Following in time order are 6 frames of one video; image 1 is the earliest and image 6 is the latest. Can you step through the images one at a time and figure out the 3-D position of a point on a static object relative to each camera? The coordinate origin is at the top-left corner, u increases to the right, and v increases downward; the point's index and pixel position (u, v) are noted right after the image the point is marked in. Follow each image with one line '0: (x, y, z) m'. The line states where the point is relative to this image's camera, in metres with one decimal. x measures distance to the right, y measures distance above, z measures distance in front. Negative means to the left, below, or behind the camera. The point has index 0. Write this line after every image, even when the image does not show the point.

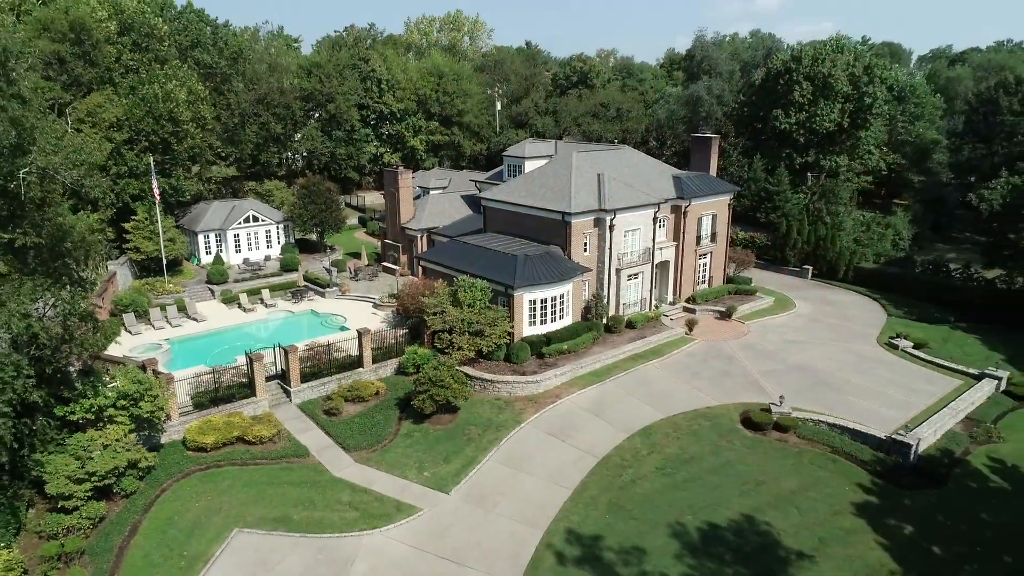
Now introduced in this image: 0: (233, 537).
0: (-6.7, -5.9, +16.7) m
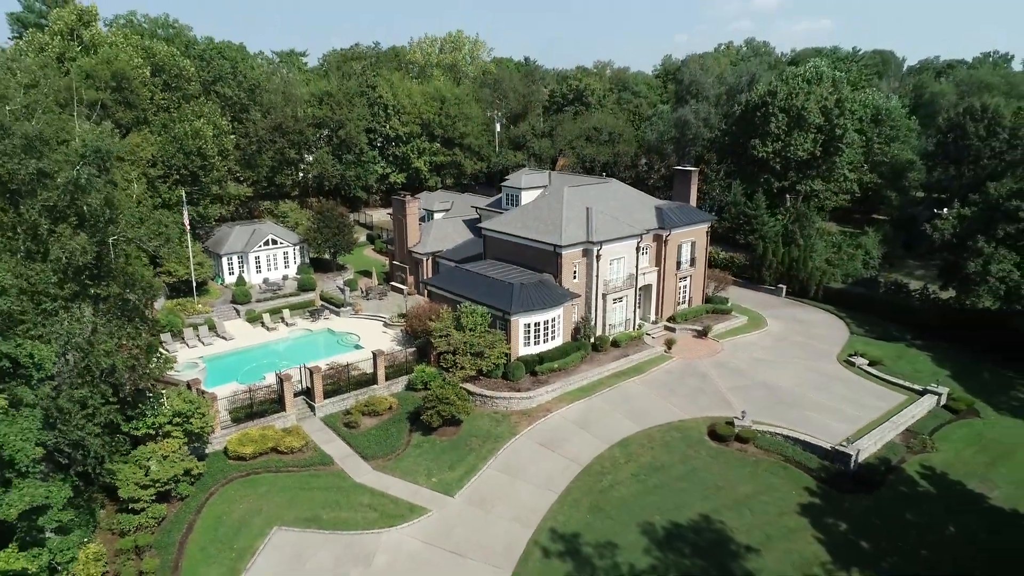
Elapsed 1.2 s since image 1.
0: (-6.8, -7.0, +20.0) m
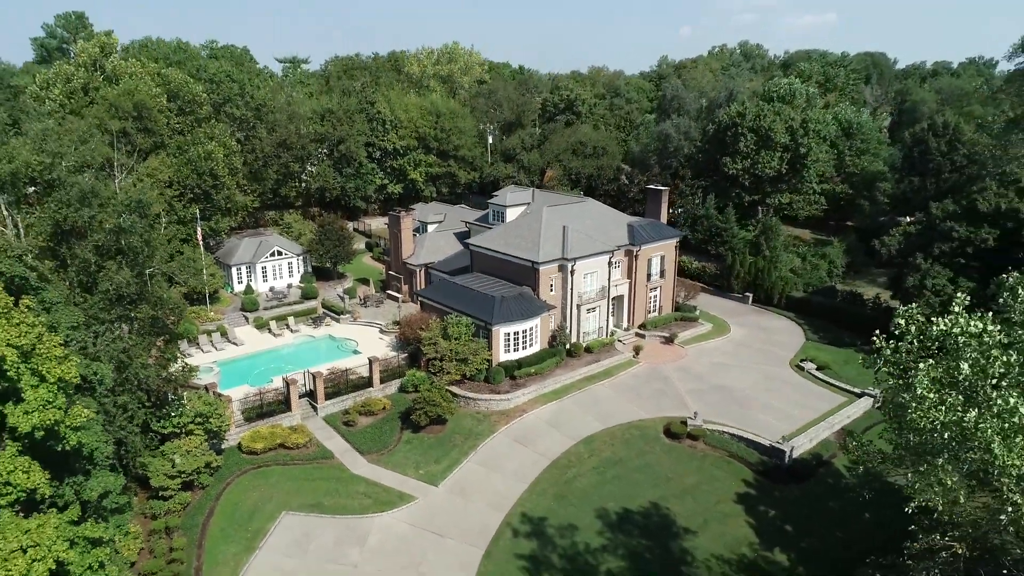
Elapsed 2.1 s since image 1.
0: (-7.7, -7.7, +23.4) m
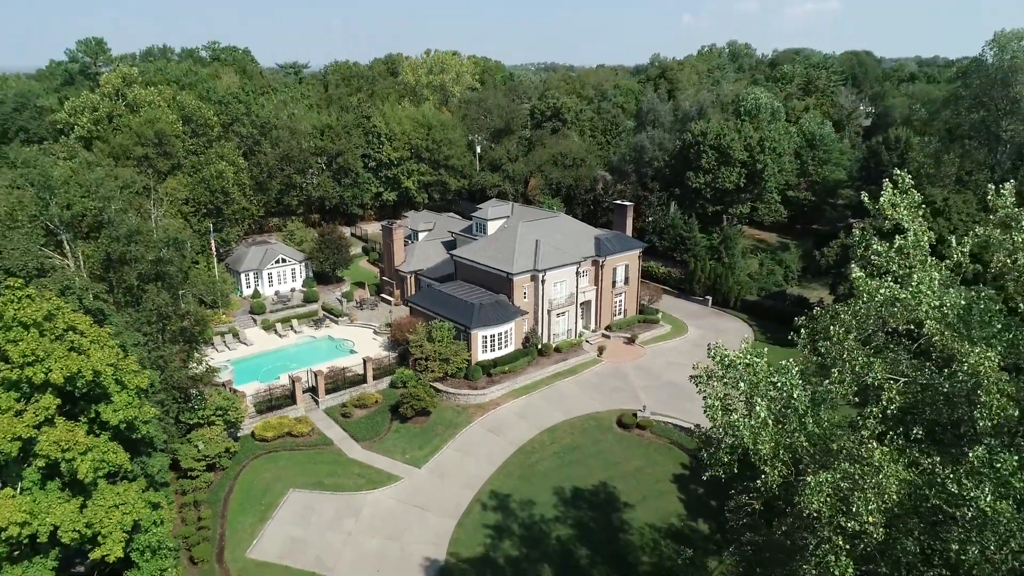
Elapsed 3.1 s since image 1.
0: (-8.9, -8.2, +28.1) m
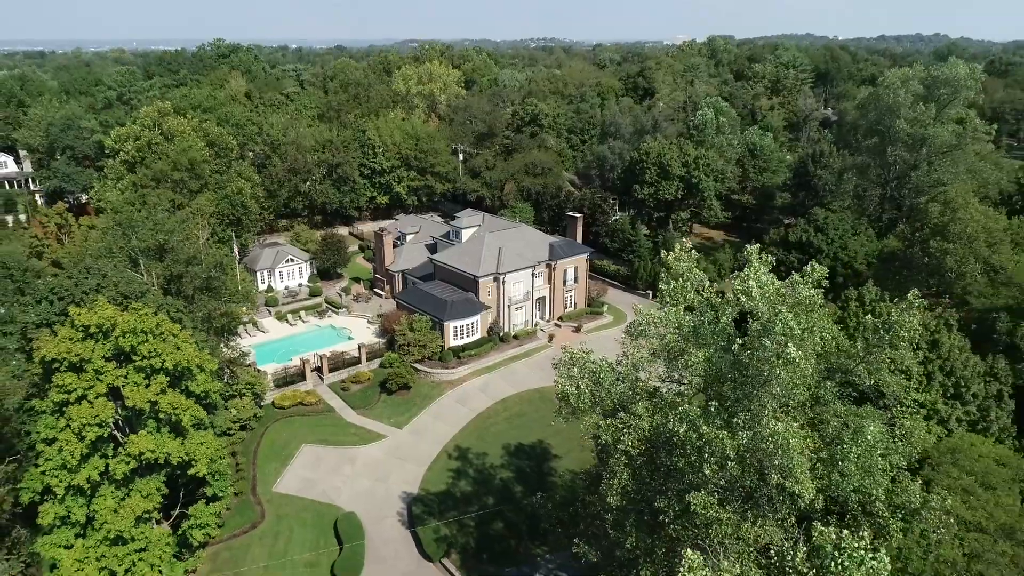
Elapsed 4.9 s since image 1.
0: (-11.2, -8.5, +37.5) m
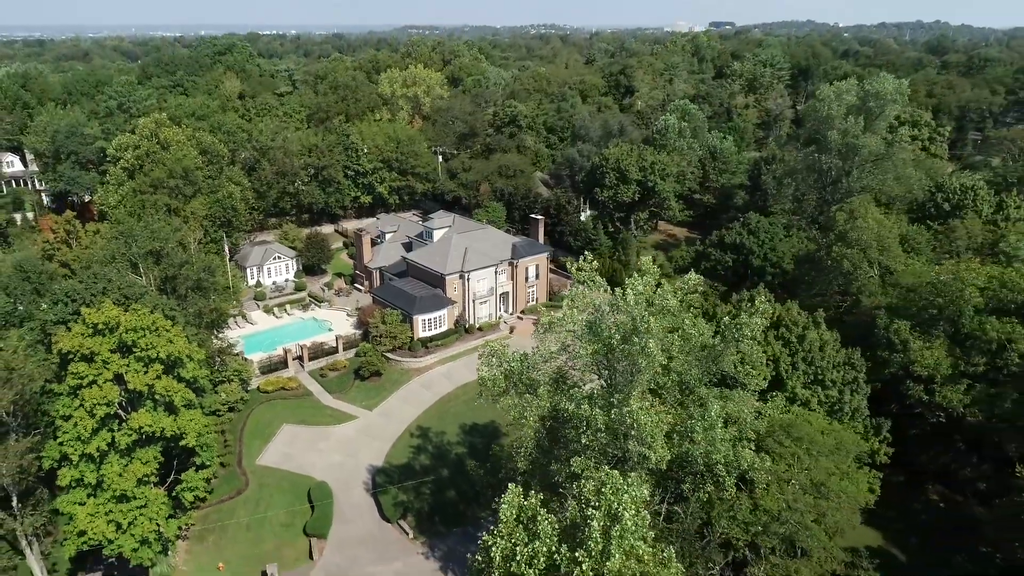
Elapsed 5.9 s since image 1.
0: (-13.9, -8.4, +42.7) m
